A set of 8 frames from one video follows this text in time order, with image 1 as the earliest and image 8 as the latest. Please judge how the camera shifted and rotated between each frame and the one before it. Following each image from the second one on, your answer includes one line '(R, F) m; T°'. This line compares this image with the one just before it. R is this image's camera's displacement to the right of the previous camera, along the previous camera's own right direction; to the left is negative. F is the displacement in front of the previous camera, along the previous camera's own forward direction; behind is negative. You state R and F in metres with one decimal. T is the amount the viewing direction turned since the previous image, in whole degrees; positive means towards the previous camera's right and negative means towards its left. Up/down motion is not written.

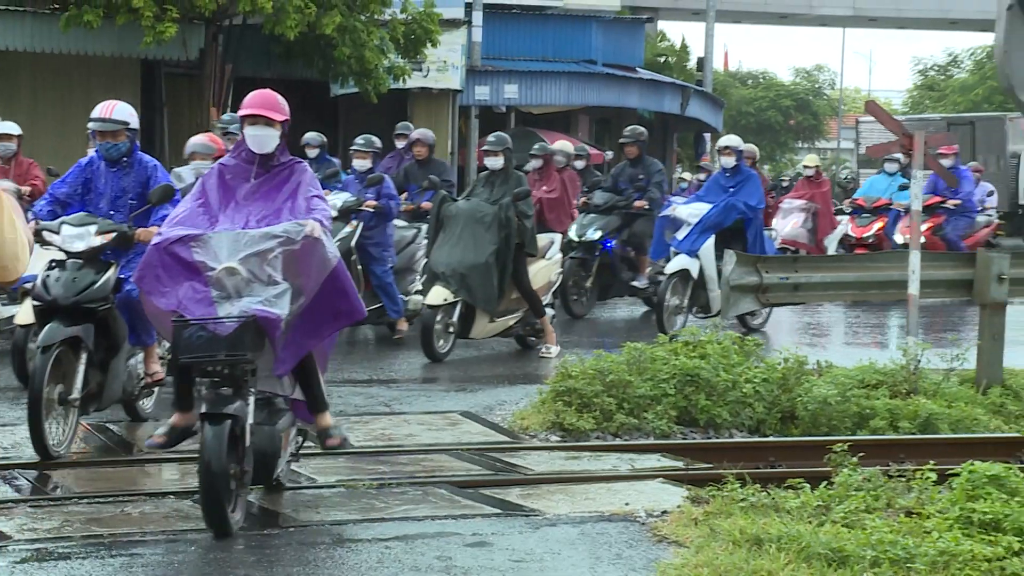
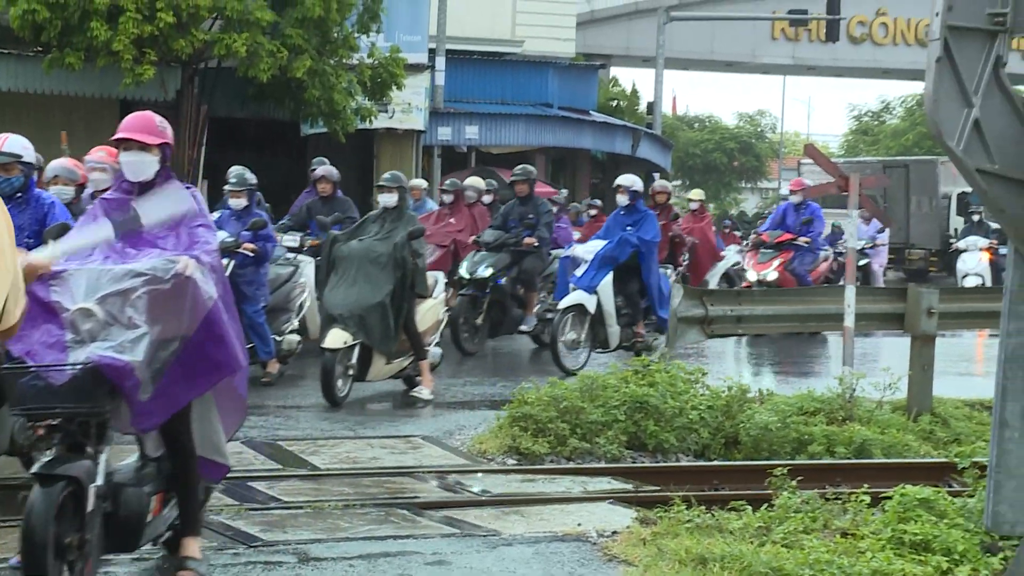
(+0.2, -0.3) m; +1°
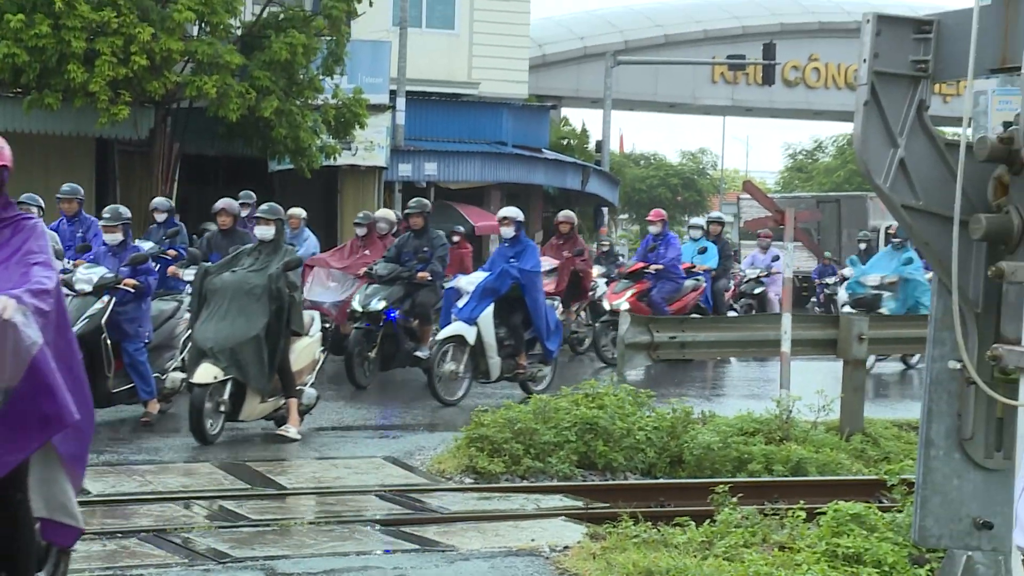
(+0.2, -0.3) m; +1°
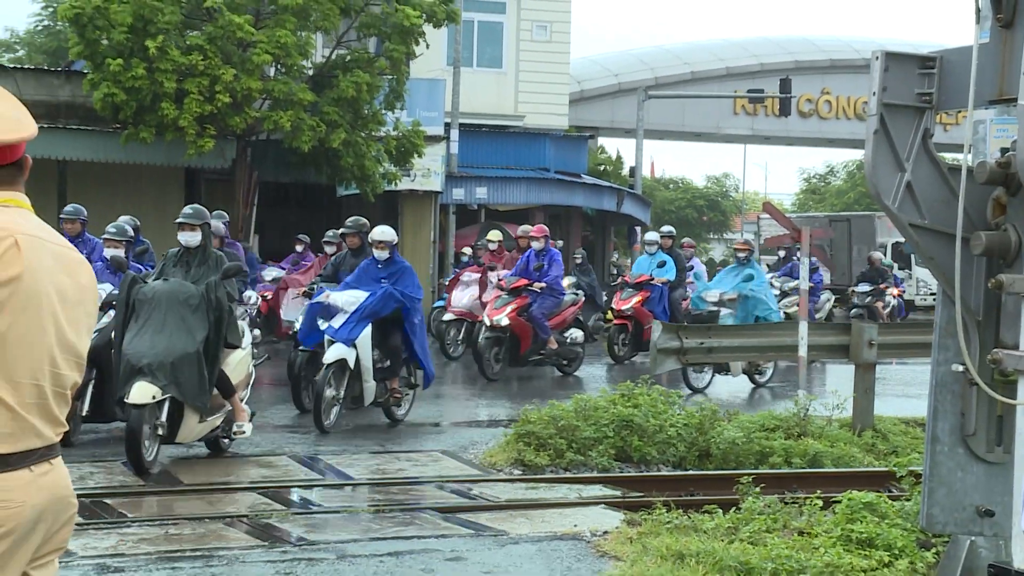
(-0.2, -0.7) m; -1°
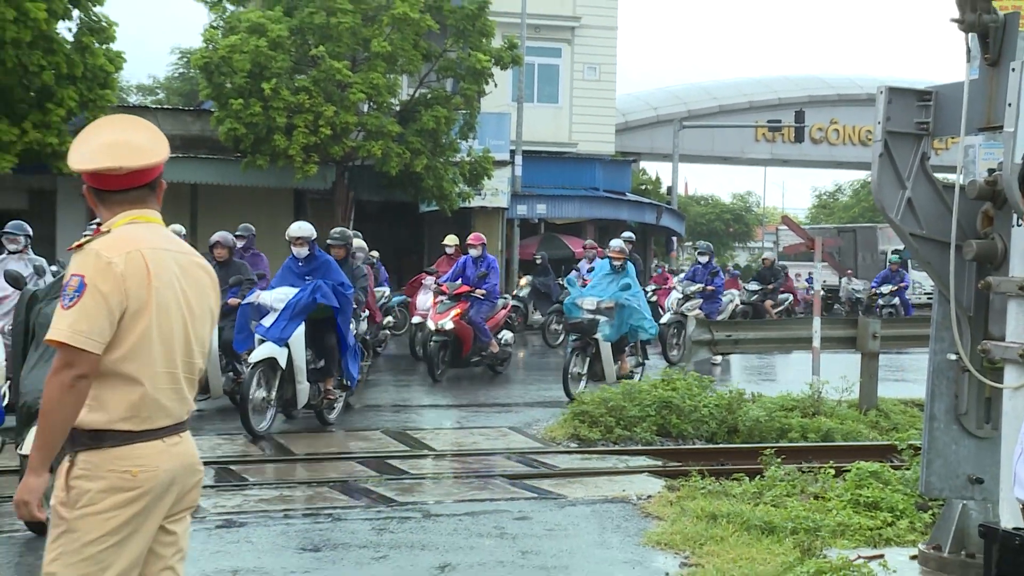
(-0.3, -1.2) m; -1°
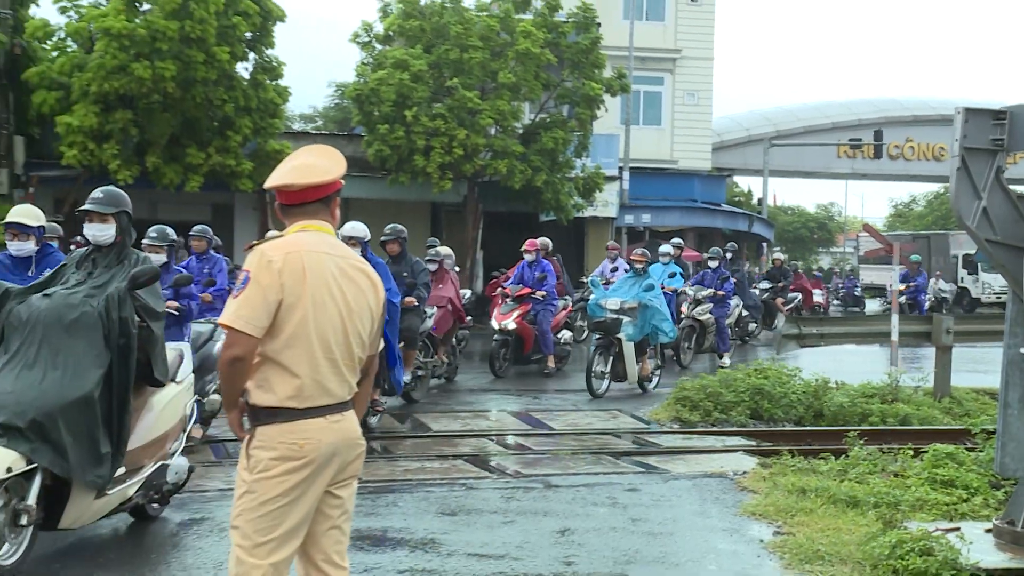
(-0.7, -1.1) m; -3°
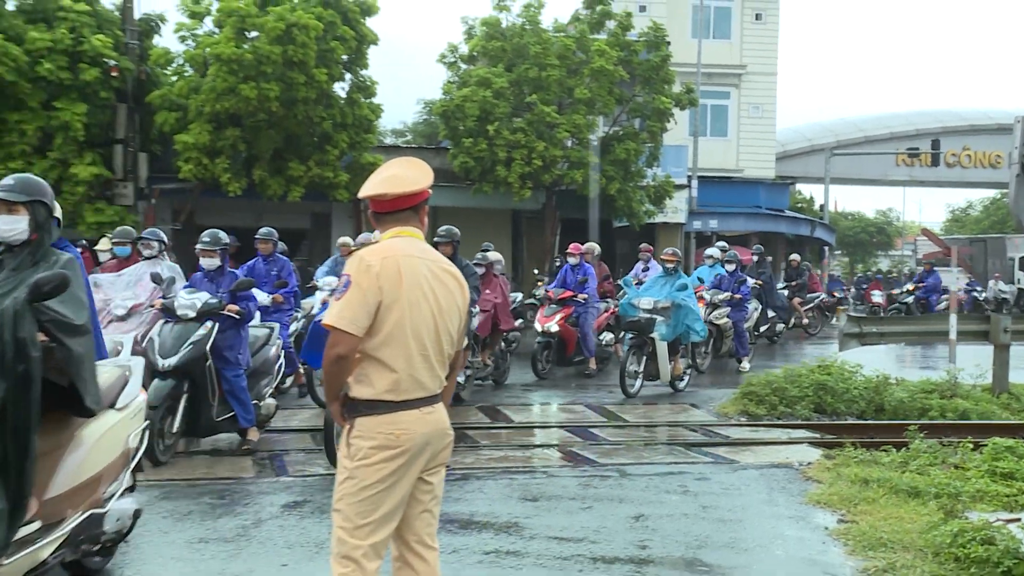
(-0.5, -0.7) m; -2°
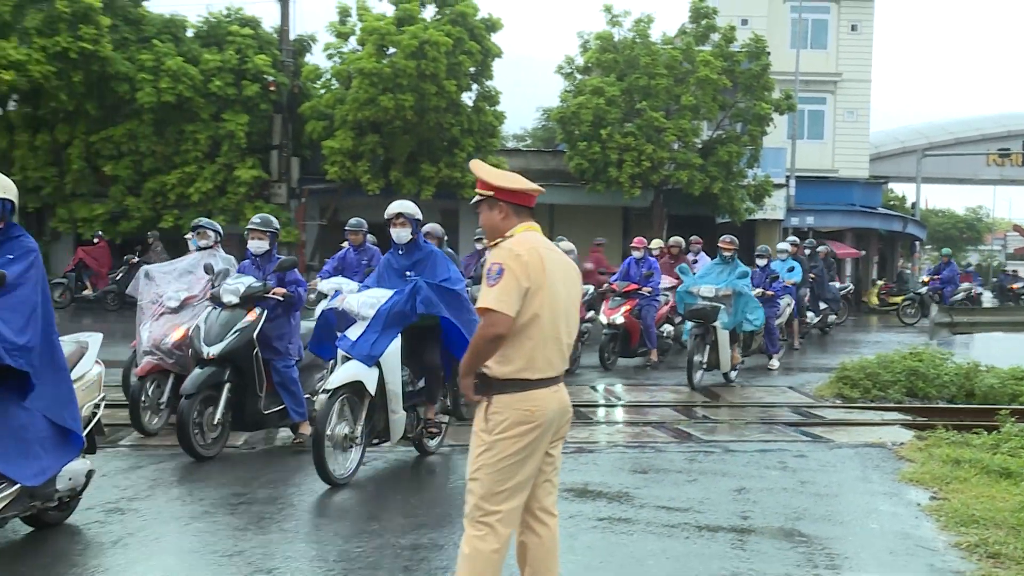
(-0.7, -1.0) m; -4°
